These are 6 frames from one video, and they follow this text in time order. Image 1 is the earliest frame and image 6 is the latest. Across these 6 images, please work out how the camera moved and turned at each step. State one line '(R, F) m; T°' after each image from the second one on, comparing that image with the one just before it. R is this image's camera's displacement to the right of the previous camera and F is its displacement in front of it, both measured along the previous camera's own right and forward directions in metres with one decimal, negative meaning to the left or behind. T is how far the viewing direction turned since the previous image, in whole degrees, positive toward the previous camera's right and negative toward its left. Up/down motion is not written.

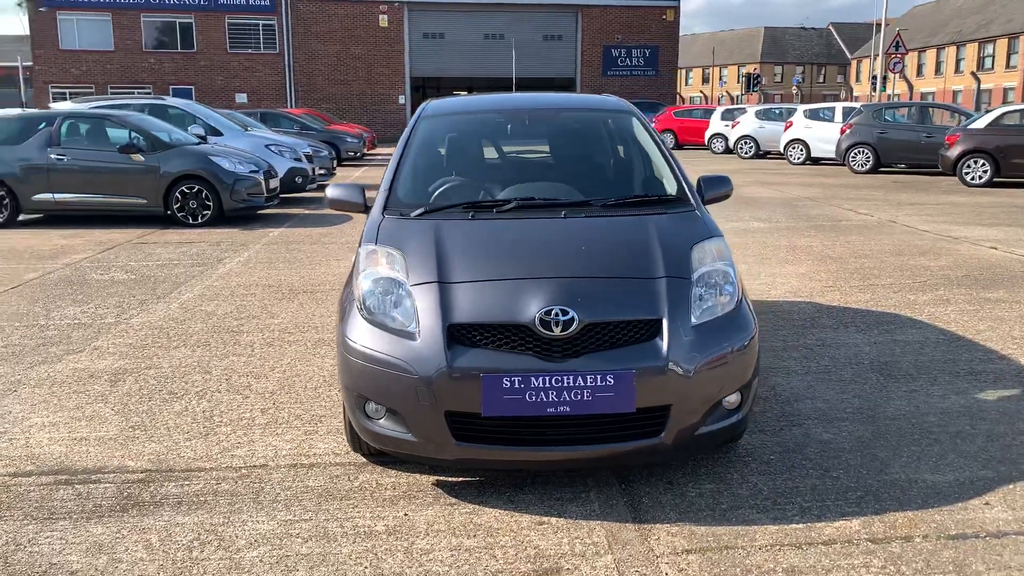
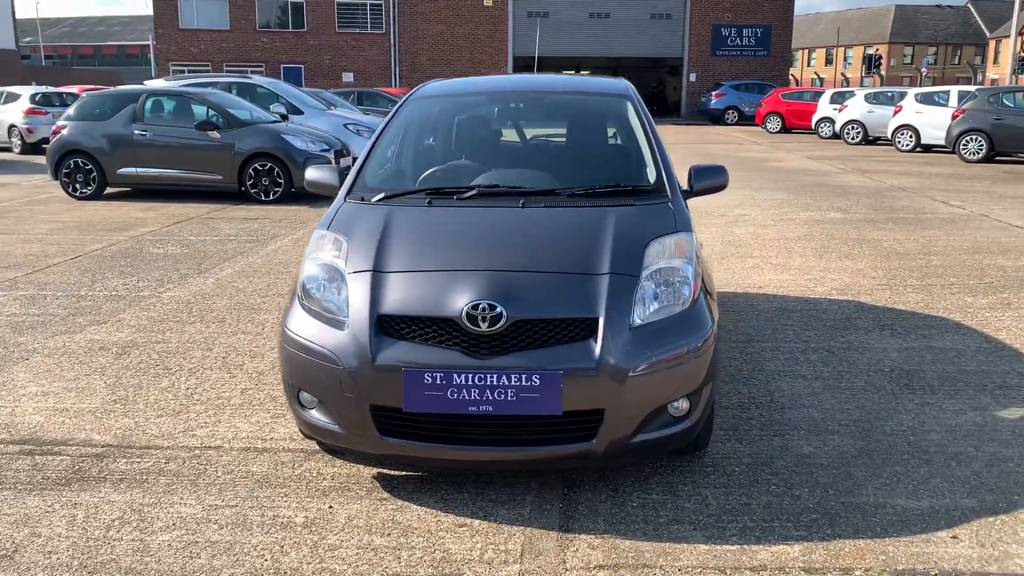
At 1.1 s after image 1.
(+0.6, +0.2) m; -7°
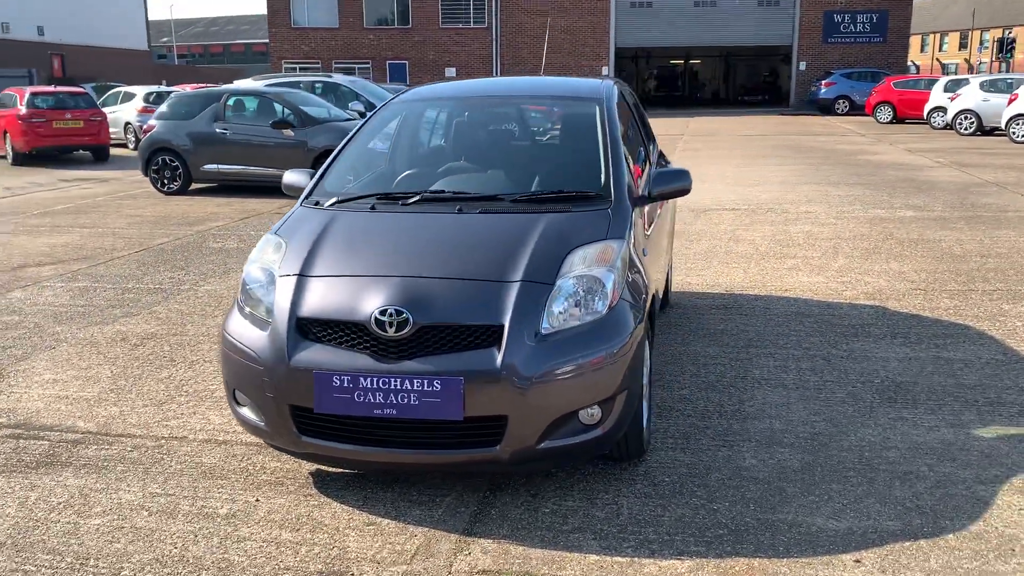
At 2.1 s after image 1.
(+0.7, 0.0) m; -7°
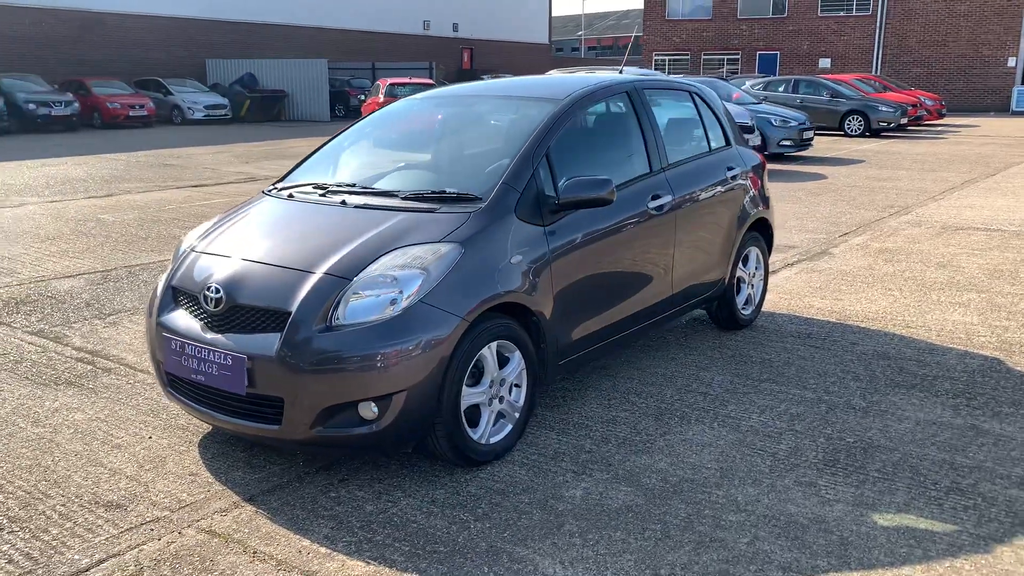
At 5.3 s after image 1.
(+2.0, +0.4) m; -25°
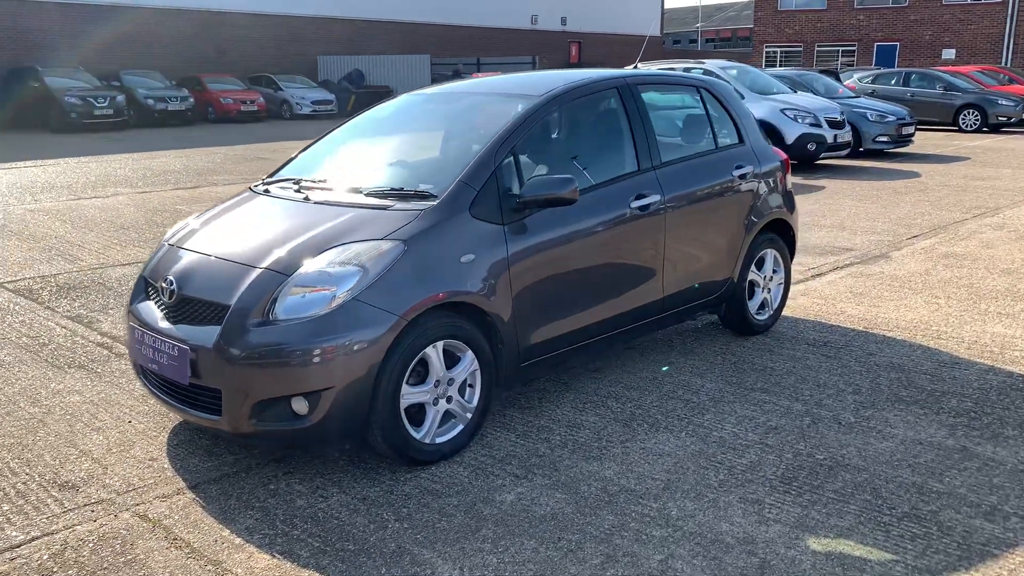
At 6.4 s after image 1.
(+0.6, +0.1) m; -7°
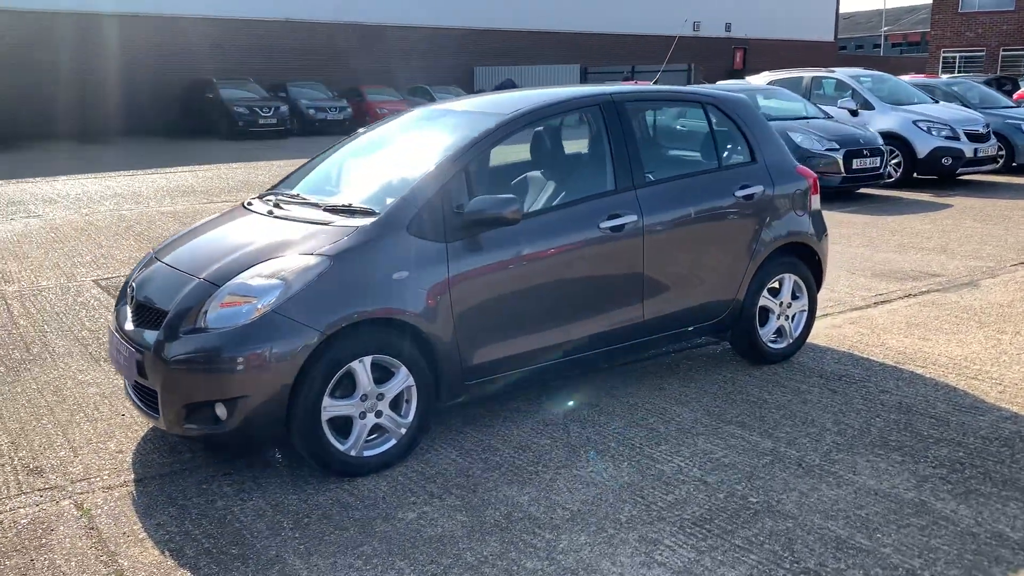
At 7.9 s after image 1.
(+0.9, +0.1) m; -11°
